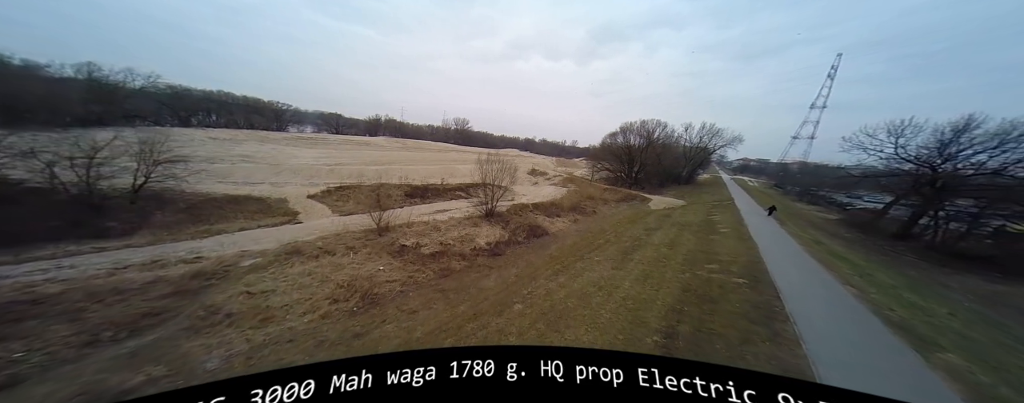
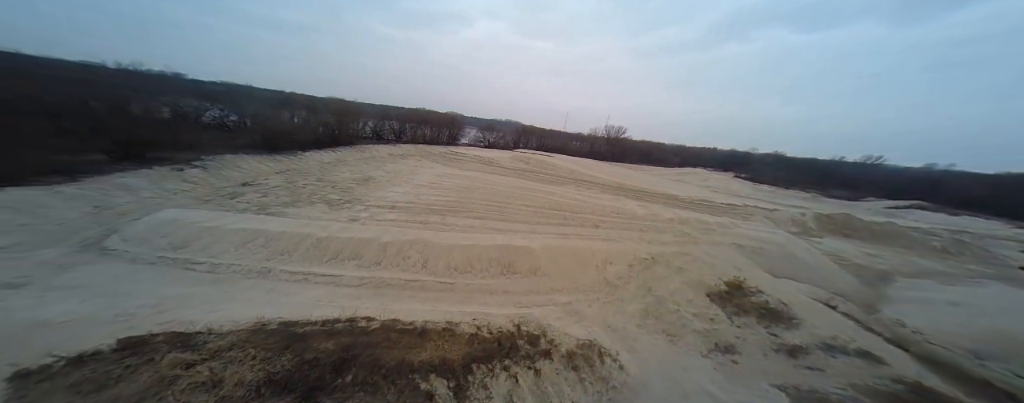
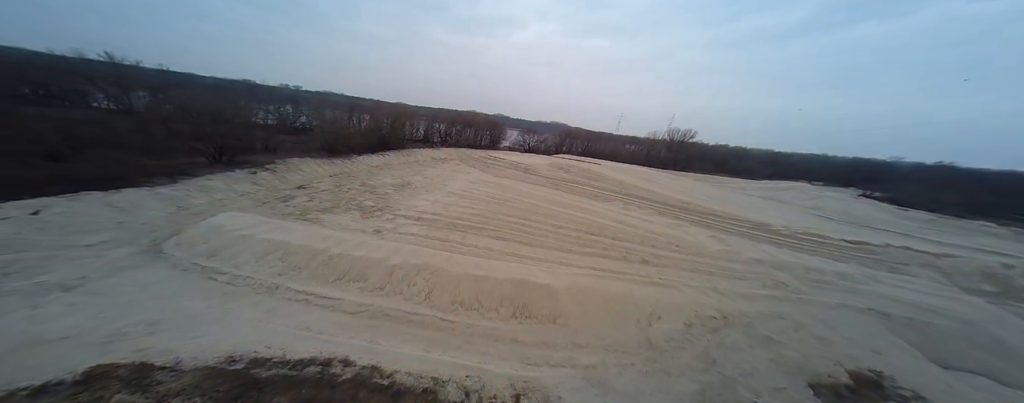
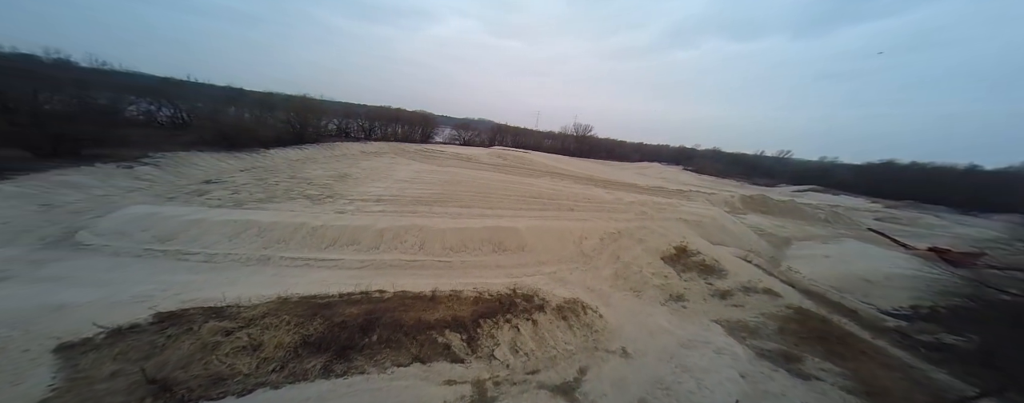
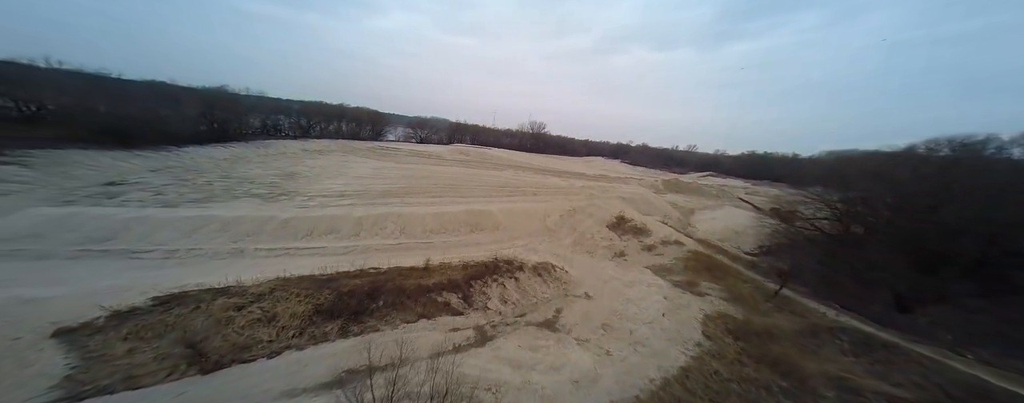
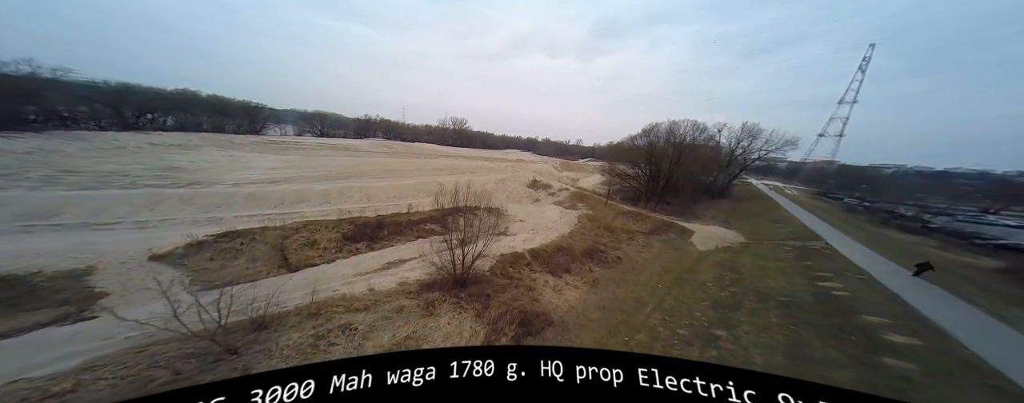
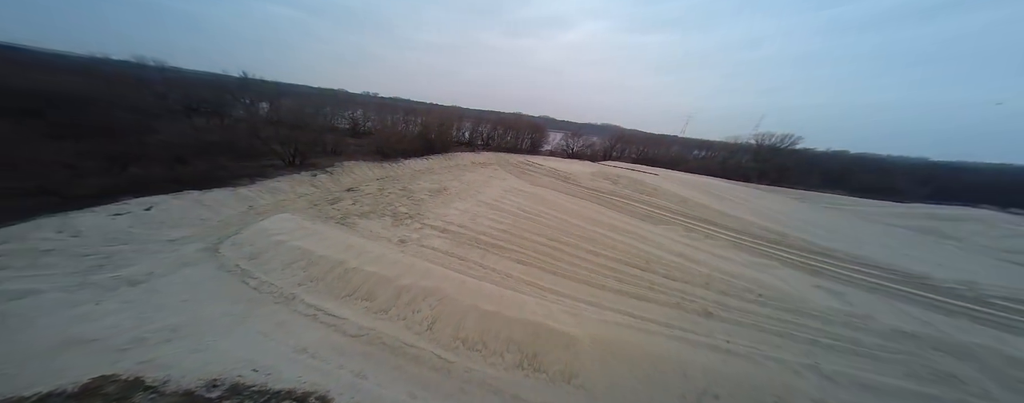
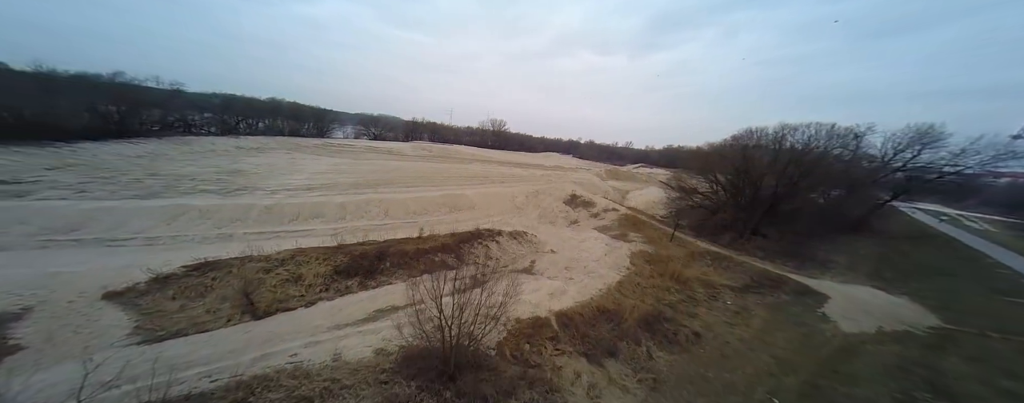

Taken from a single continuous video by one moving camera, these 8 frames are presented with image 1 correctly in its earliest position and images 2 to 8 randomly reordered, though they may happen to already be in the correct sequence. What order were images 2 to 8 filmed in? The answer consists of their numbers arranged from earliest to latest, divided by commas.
6, 8, 5, 4, 2, 3, 7
